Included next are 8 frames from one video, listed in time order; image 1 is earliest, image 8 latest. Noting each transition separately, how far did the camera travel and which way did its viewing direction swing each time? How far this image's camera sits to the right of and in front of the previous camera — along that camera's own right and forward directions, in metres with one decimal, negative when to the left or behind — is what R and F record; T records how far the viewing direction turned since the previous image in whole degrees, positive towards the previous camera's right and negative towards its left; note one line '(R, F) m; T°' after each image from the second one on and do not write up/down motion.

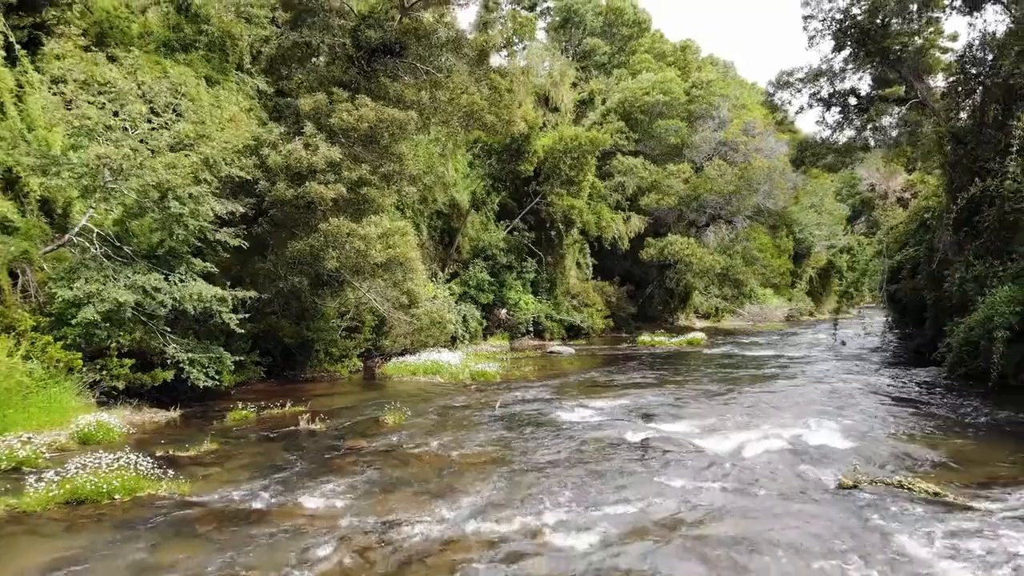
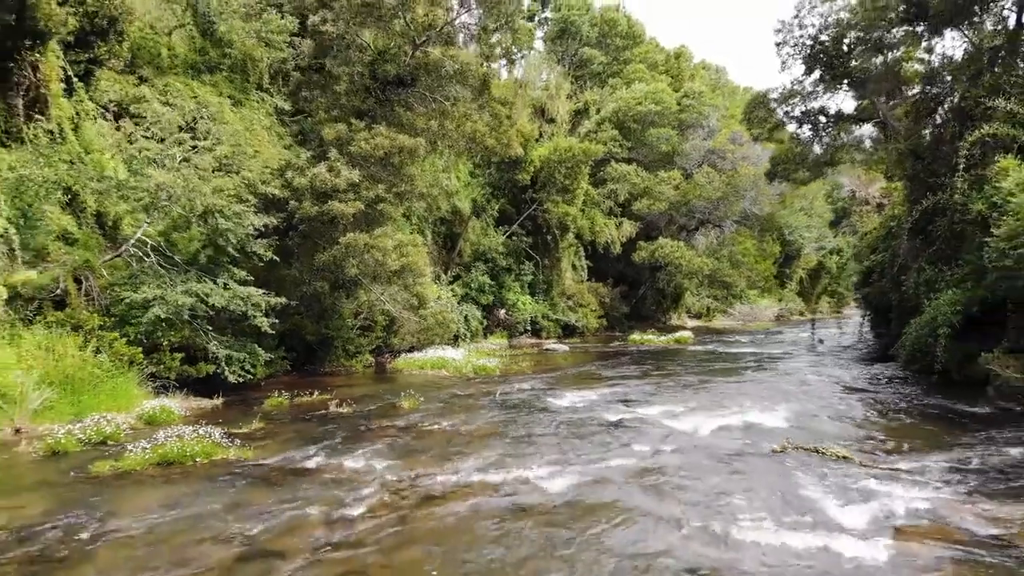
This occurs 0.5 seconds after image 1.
(0.0, -1.7) m; 0°
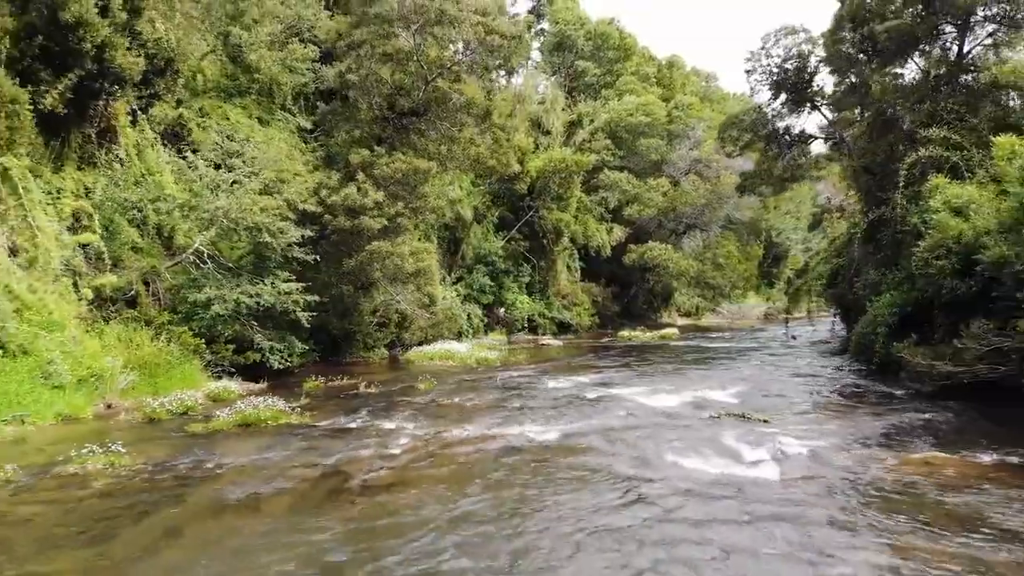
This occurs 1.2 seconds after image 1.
(0.0, -2.4) m; 0°
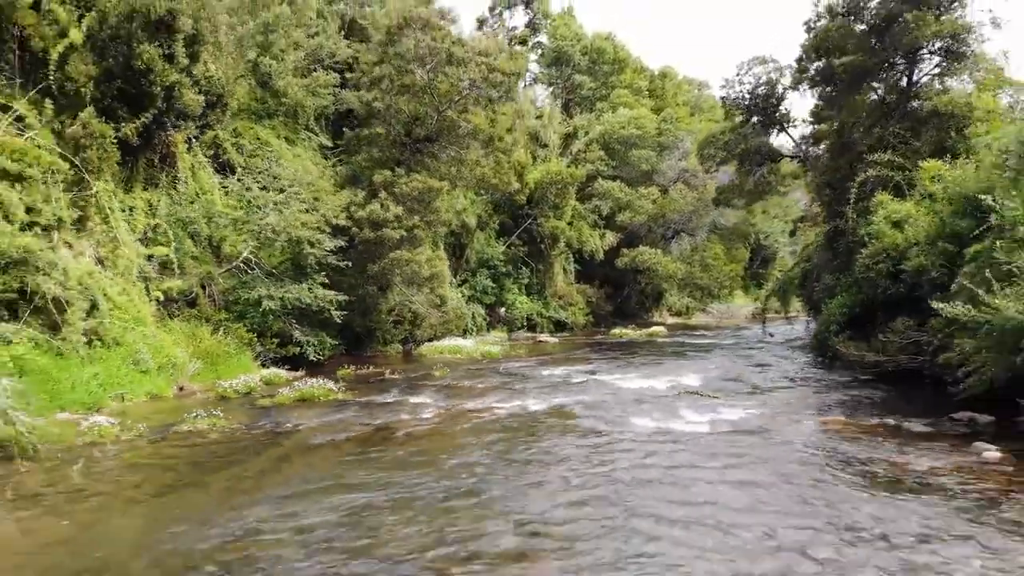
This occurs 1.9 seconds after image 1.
(0.0, -2.7) m; 0°
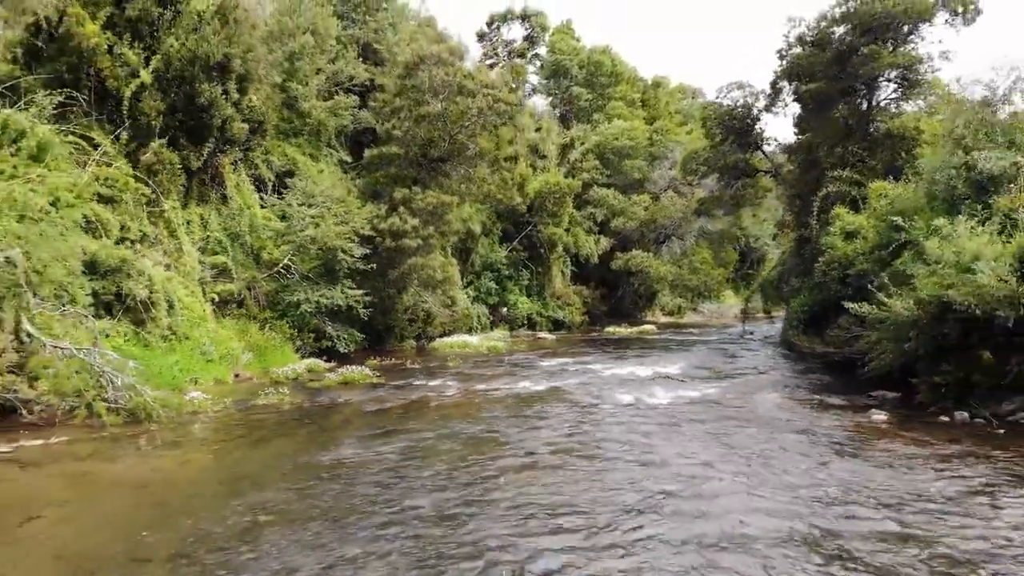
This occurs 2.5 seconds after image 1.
(-0.1, -2.8) m; 0°
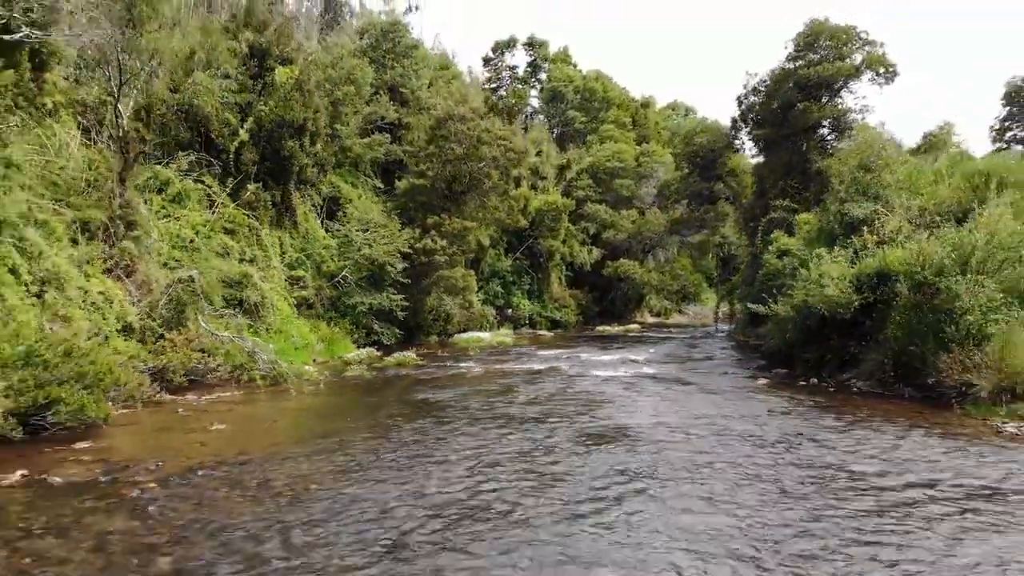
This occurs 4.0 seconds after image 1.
(-0.2, -6.1) m; 0°
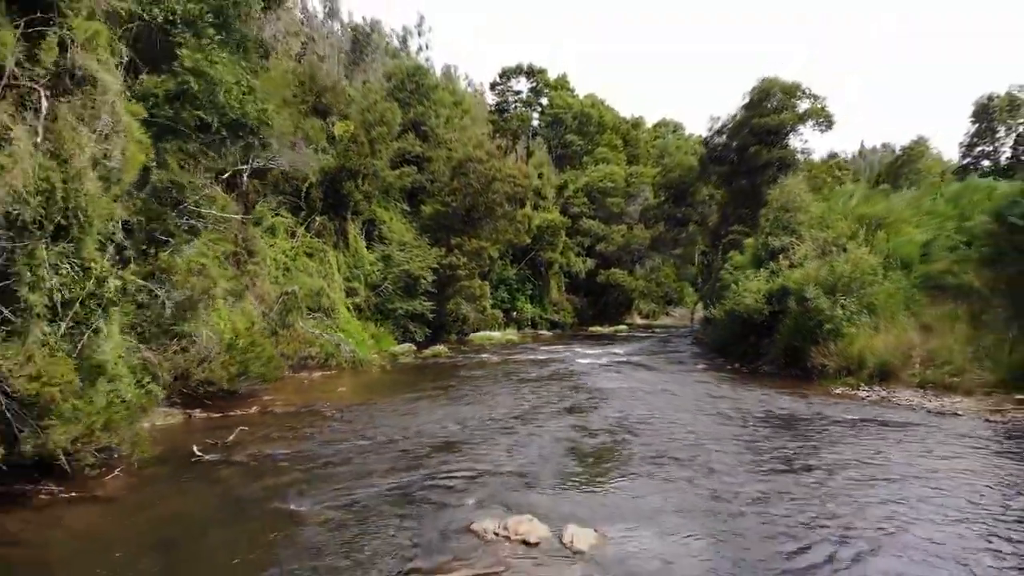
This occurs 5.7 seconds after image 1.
(-0.4, -7.2) m; 0°
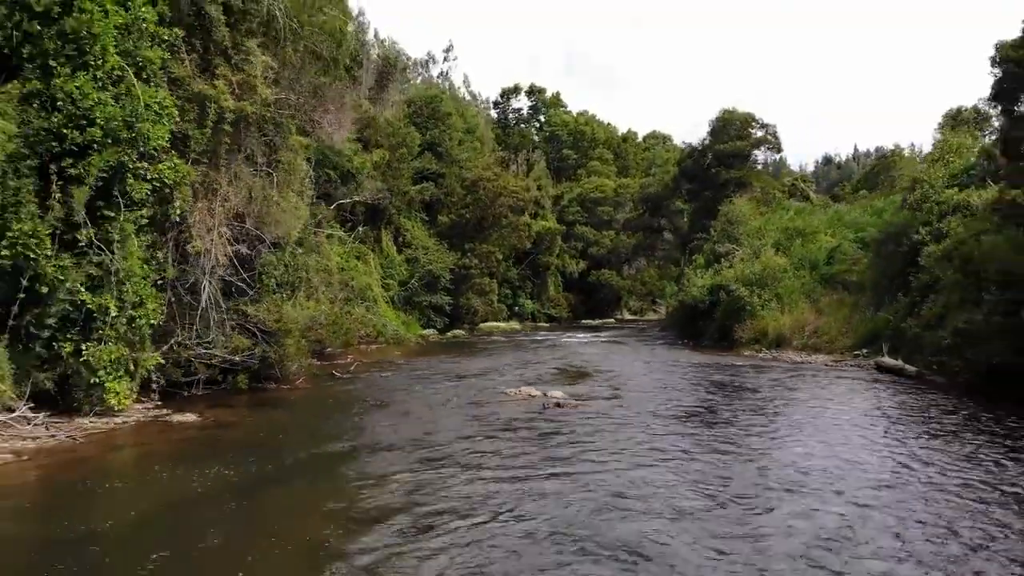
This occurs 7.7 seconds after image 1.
(-0.2, -8.2) m; 0°
